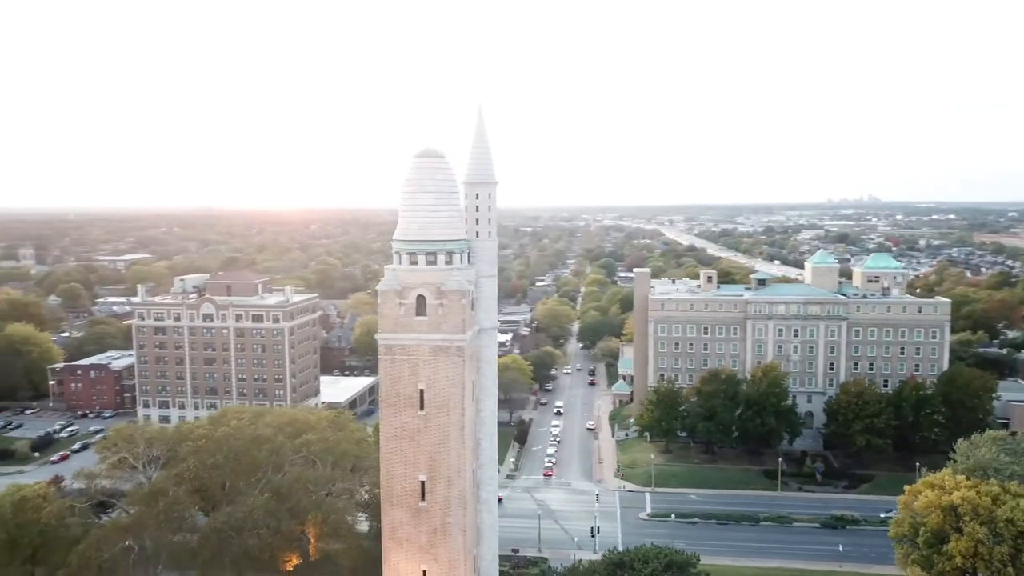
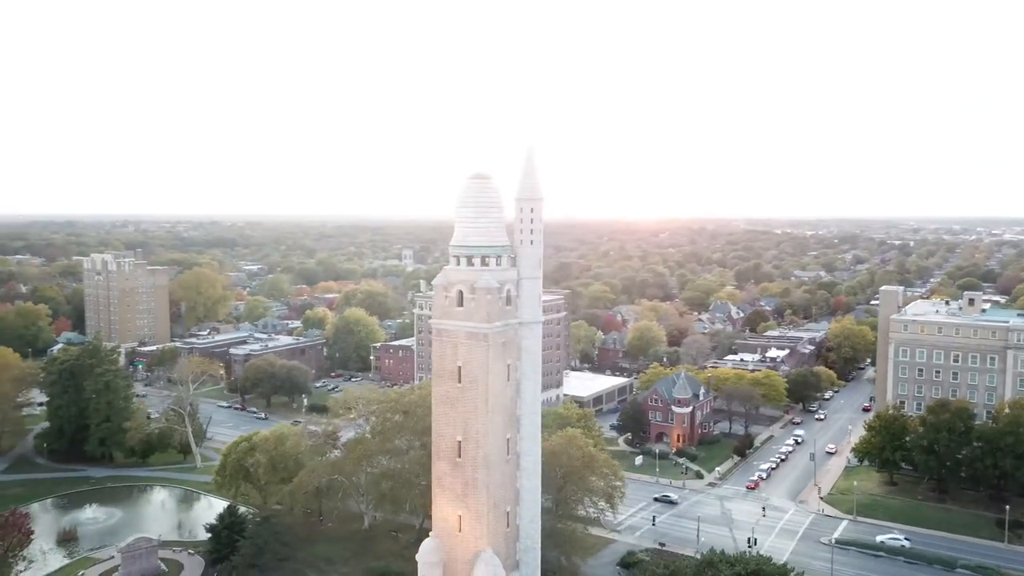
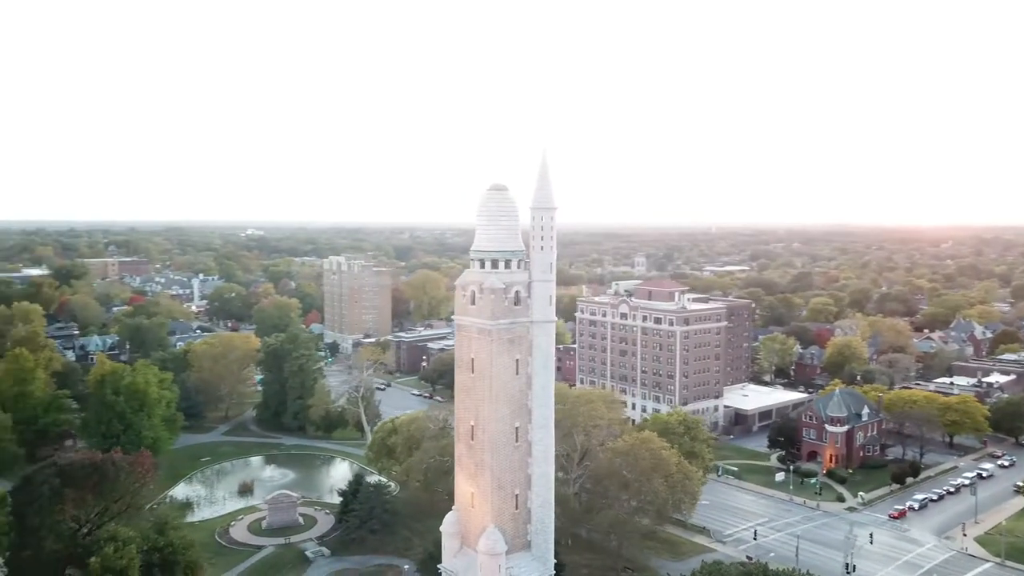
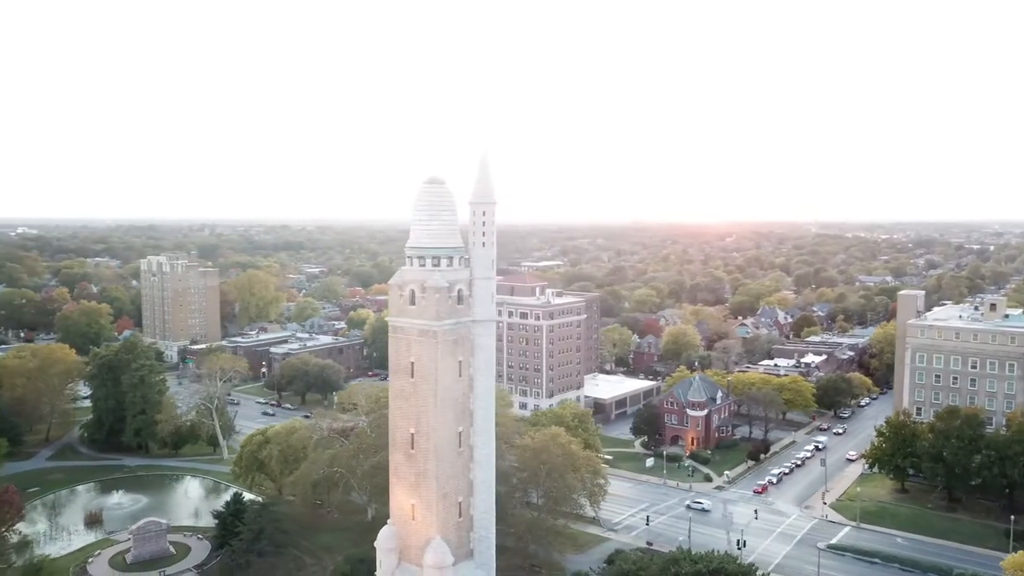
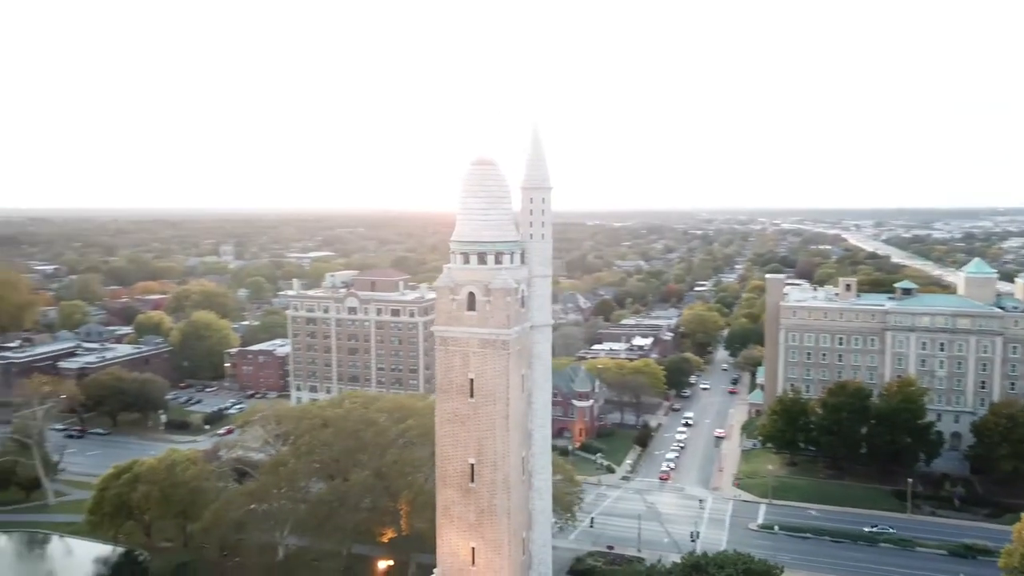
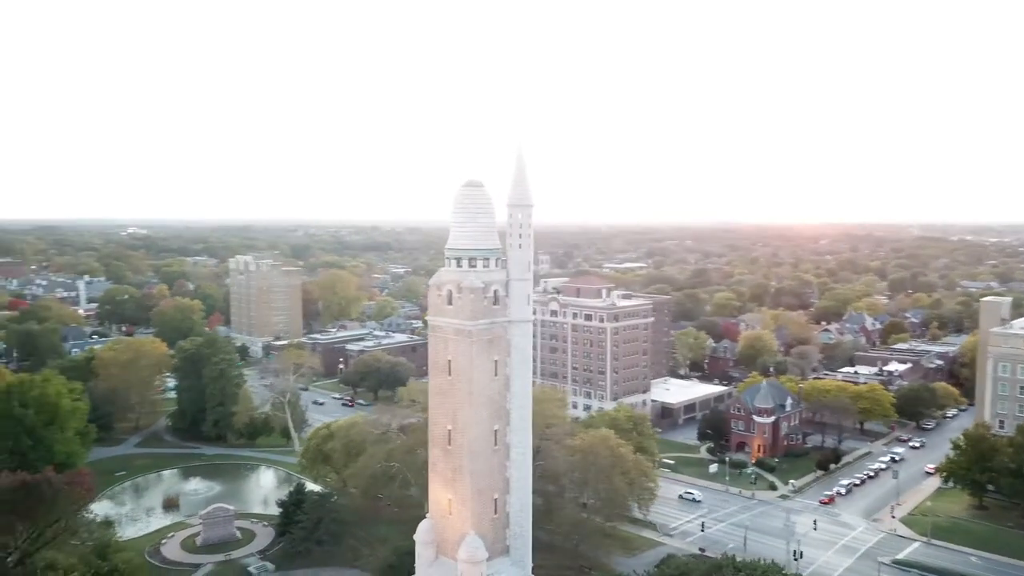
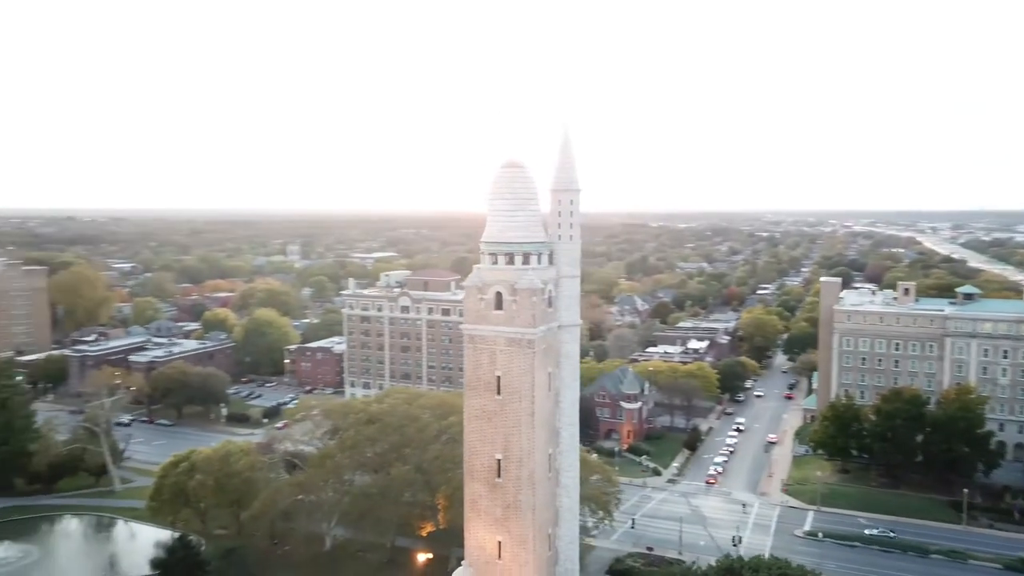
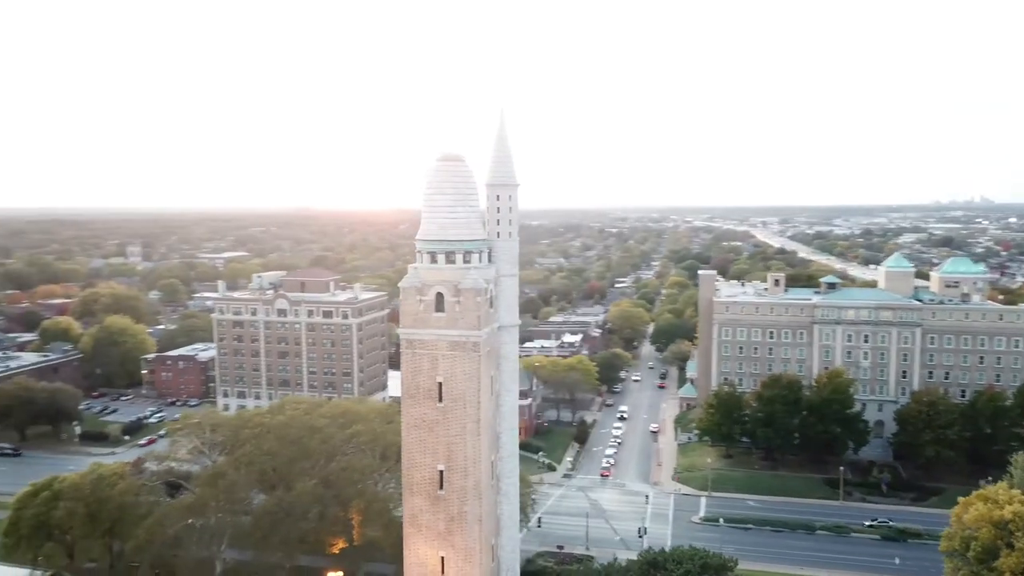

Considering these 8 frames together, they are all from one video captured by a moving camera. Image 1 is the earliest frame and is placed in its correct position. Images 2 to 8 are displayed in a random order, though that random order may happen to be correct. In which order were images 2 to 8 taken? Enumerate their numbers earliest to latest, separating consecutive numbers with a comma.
8, 5, 7, 2, 4, 6, 3
